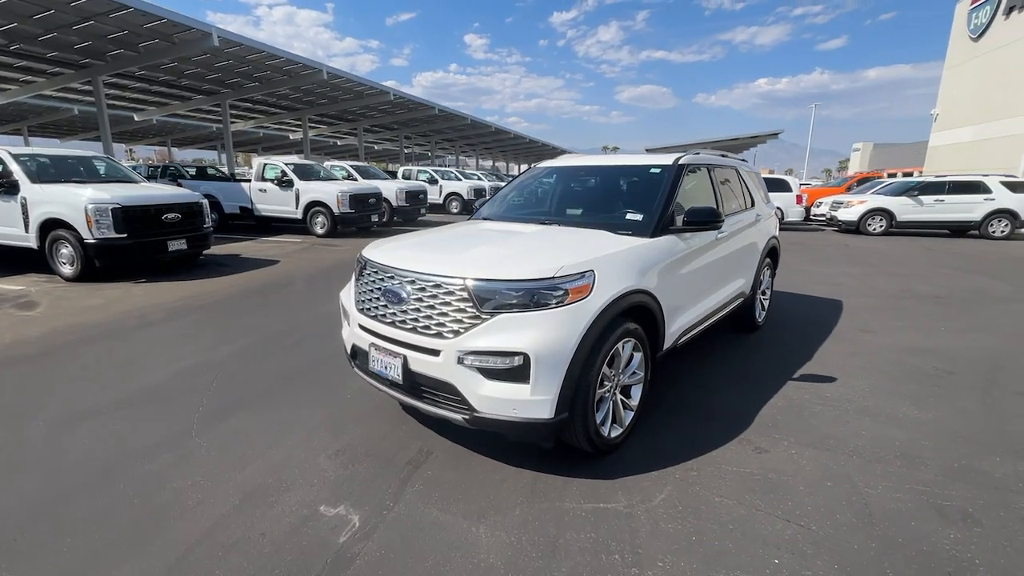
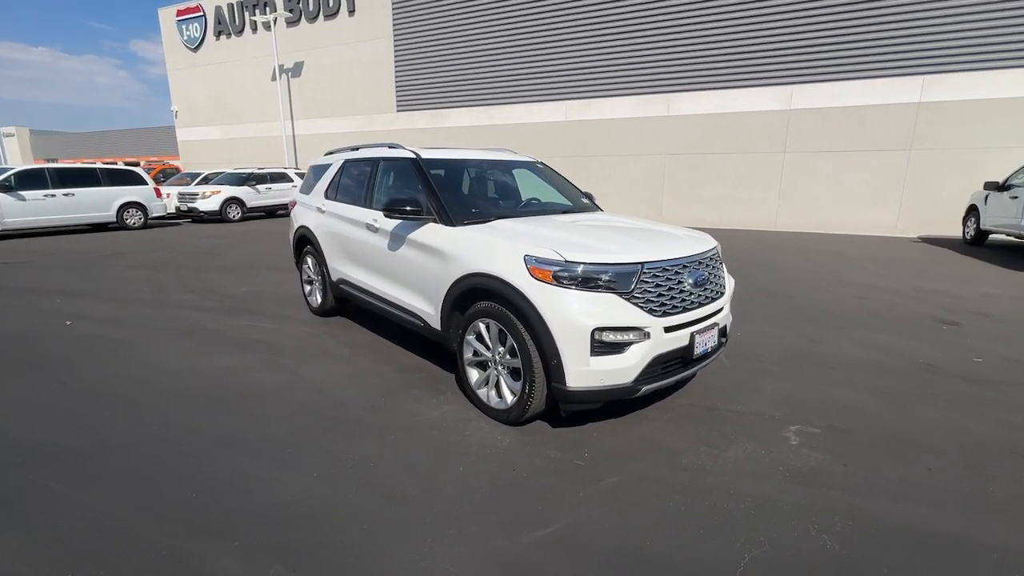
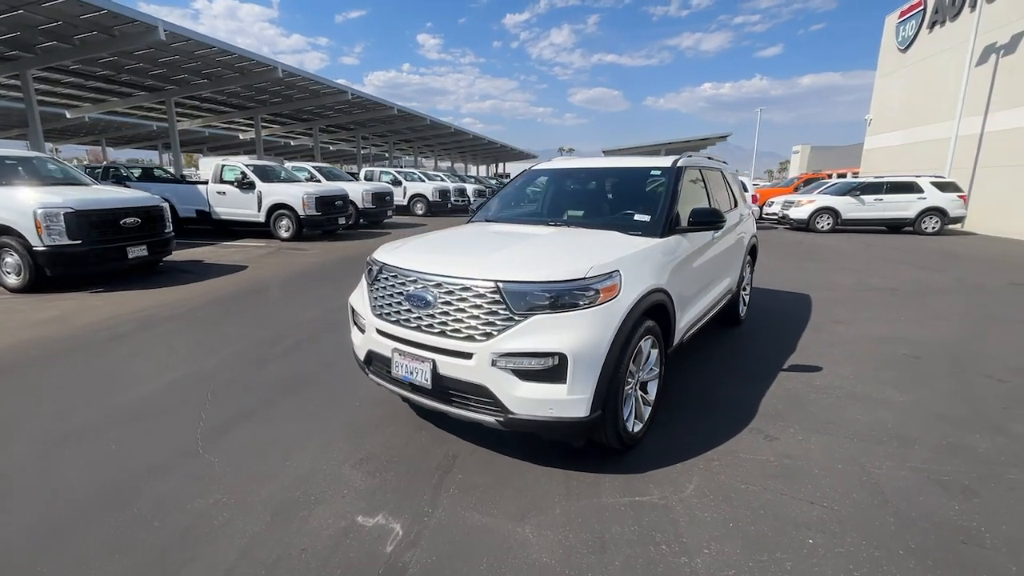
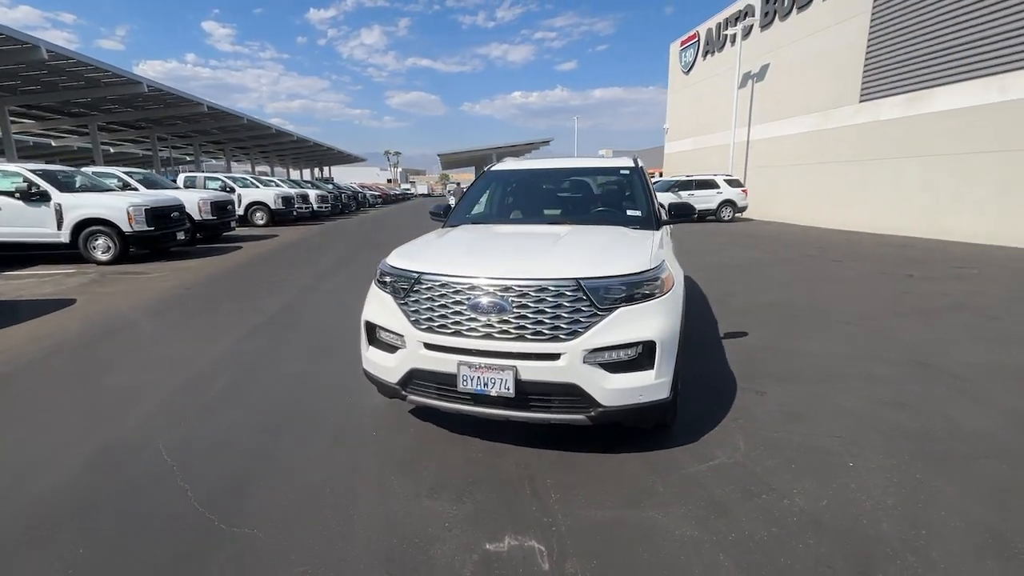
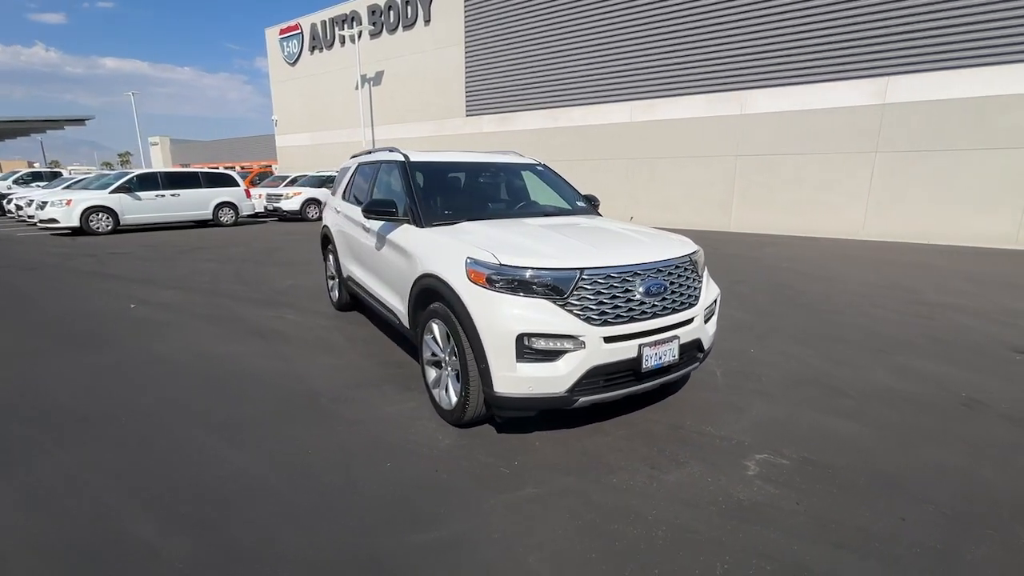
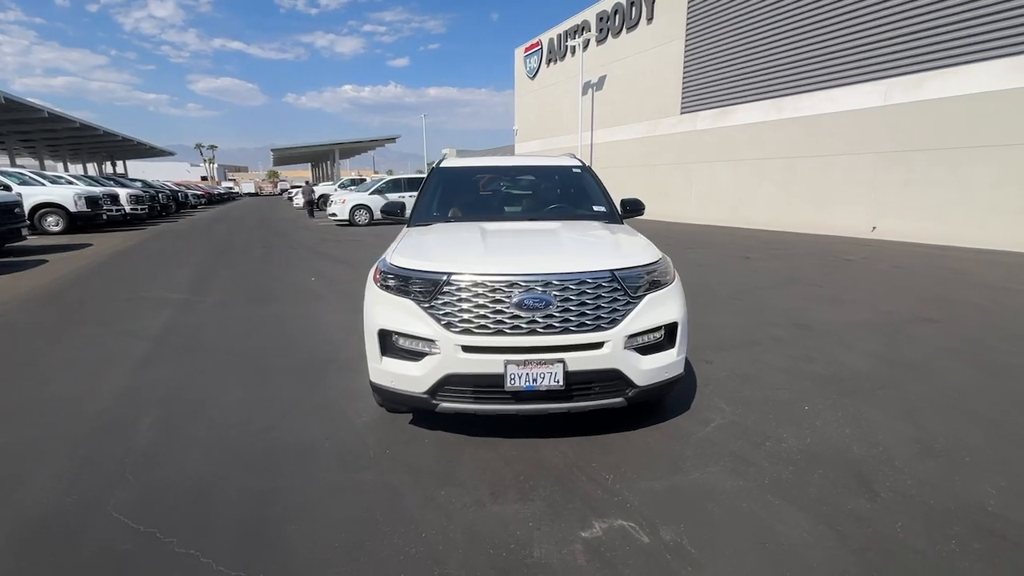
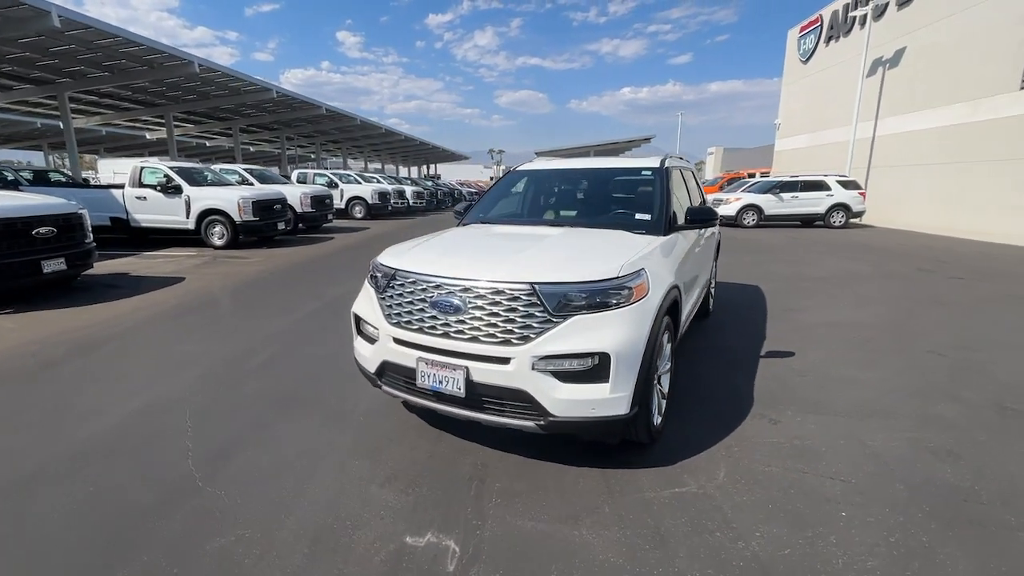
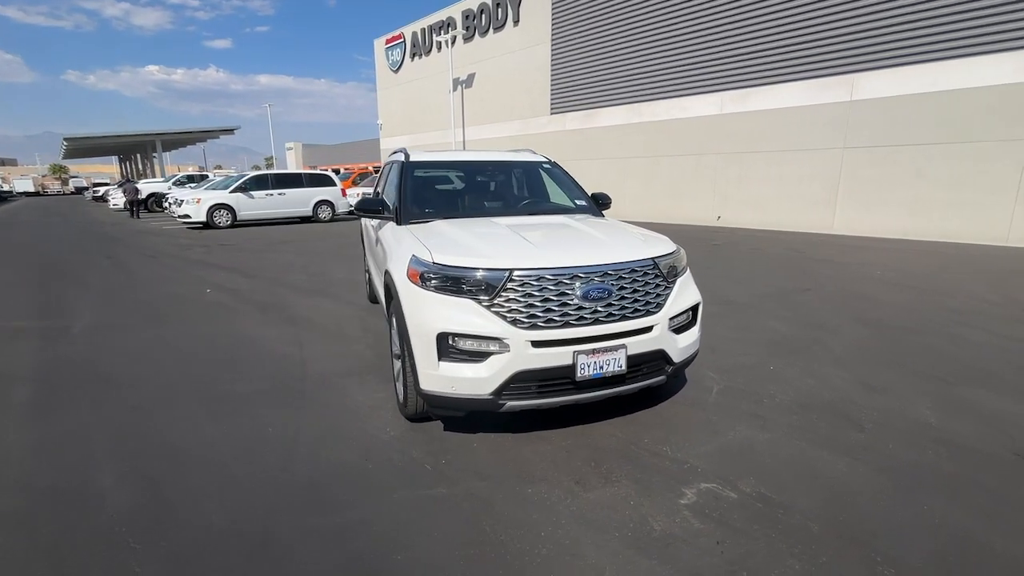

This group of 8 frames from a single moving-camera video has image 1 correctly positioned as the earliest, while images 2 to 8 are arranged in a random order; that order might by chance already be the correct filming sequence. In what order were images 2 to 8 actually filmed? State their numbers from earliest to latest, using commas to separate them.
3, 7, 4, 6, 8, 5, 2
